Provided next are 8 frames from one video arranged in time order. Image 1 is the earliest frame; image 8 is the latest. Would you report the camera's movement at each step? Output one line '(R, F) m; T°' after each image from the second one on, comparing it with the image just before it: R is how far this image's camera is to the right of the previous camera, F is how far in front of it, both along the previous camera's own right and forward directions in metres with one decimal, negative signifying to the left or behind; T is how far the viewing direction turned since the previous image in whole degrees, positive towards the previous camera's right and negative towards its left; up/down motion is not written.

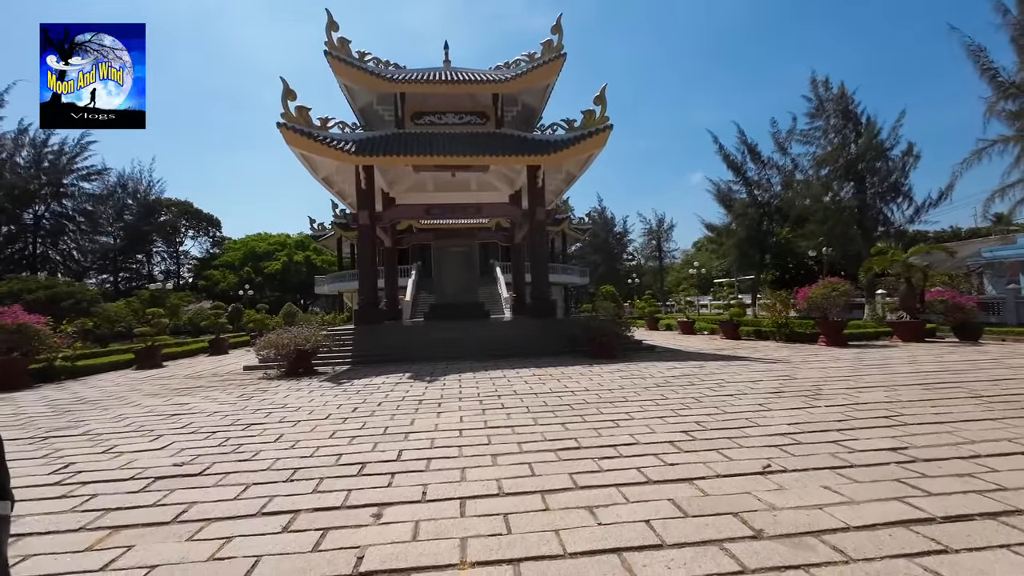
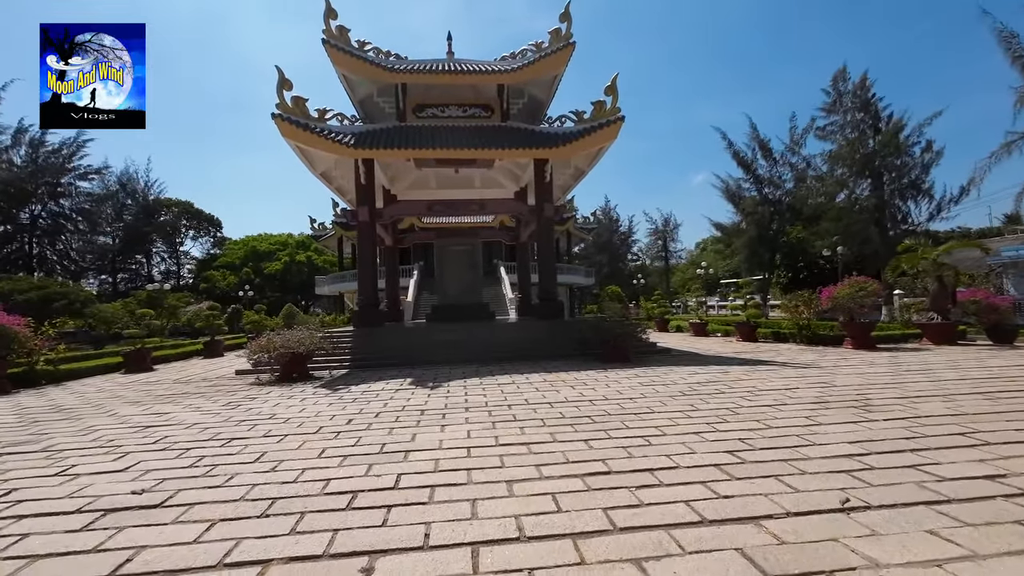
(-0.1, +0.6) m; 0°
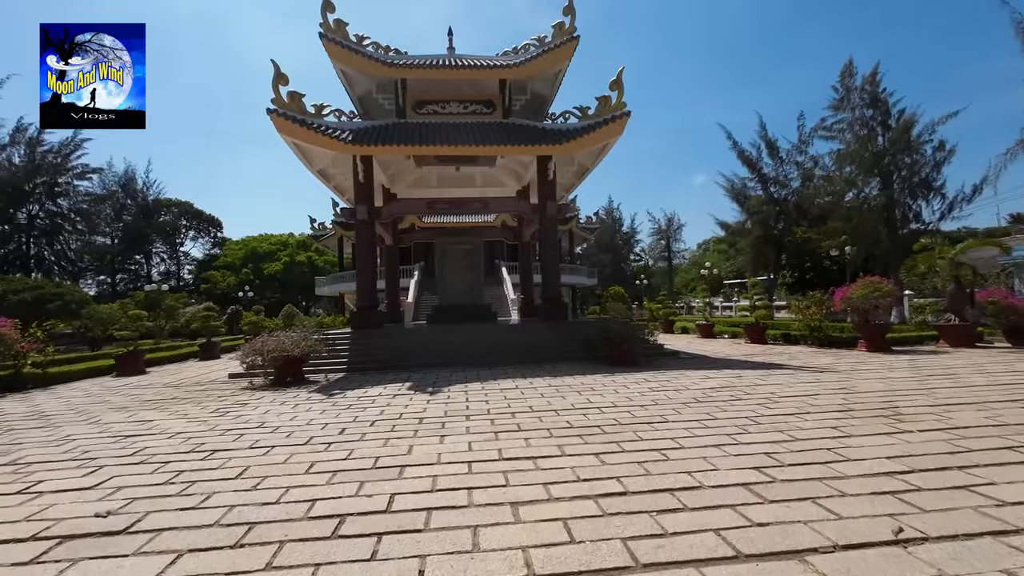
(0.0, +0.3) m; 0°
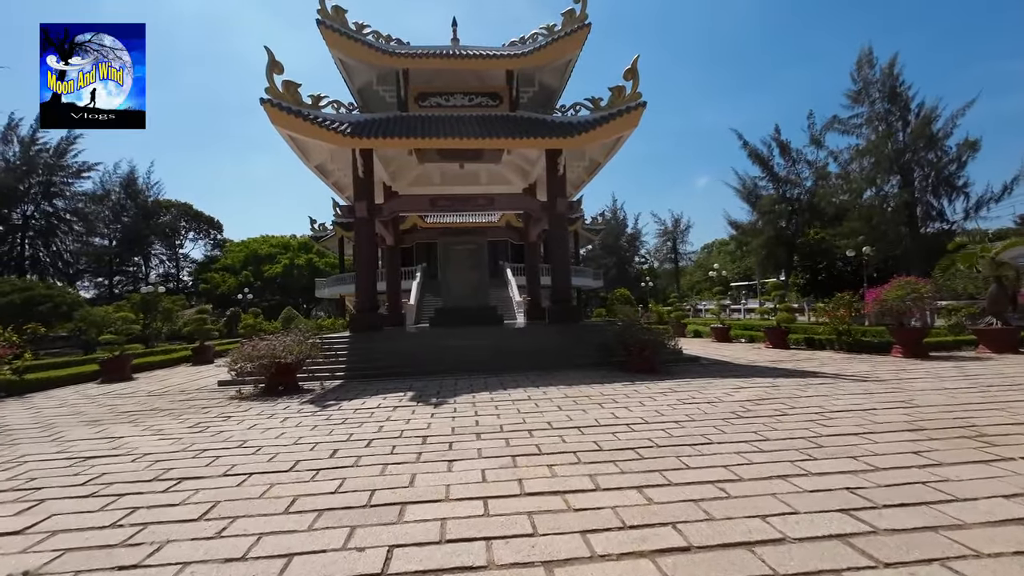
(-0.1, +0.6) m; 0°
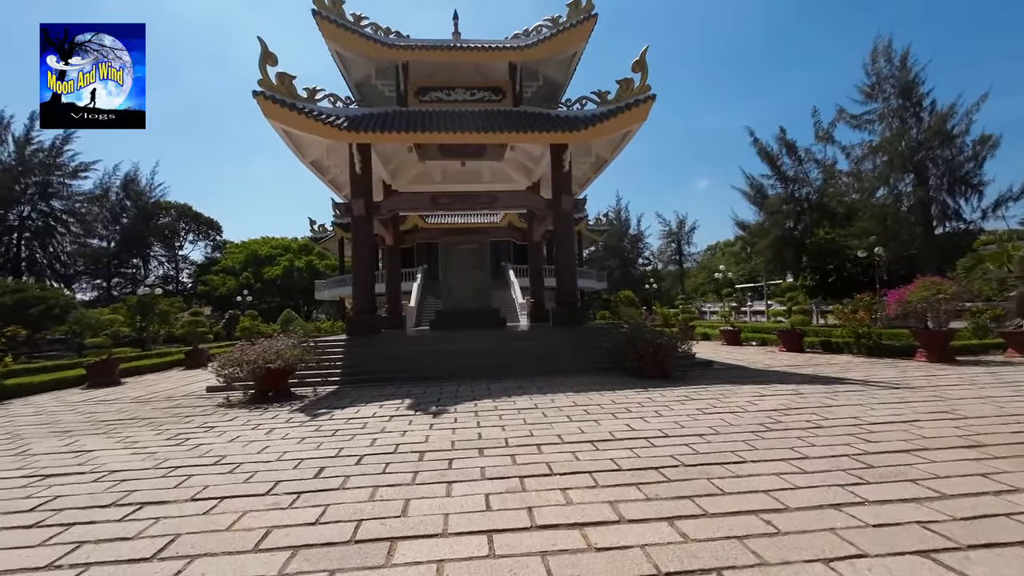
(0.0, +0.4) m; 0°
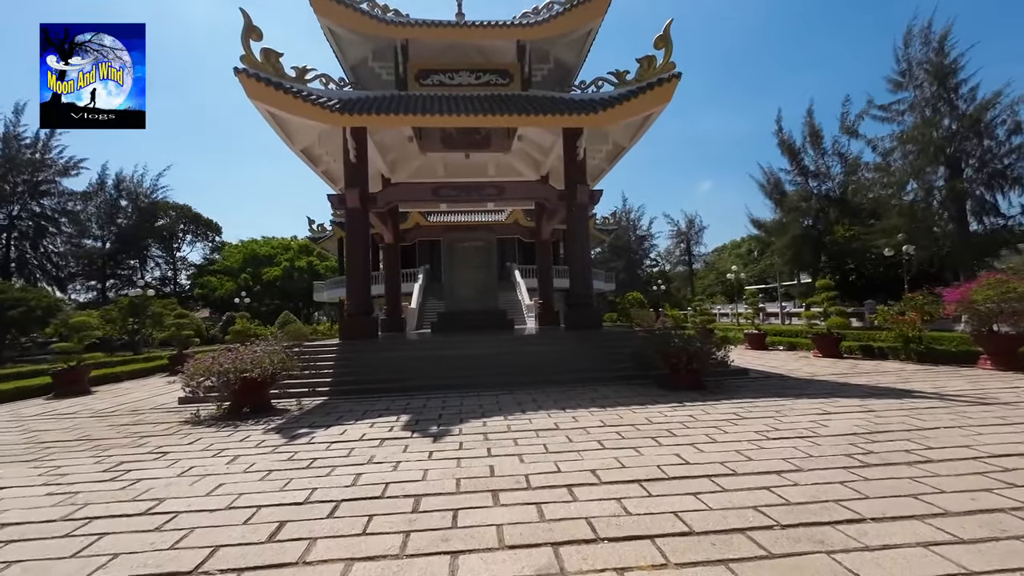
(-0.1, +0.9) m; 0°
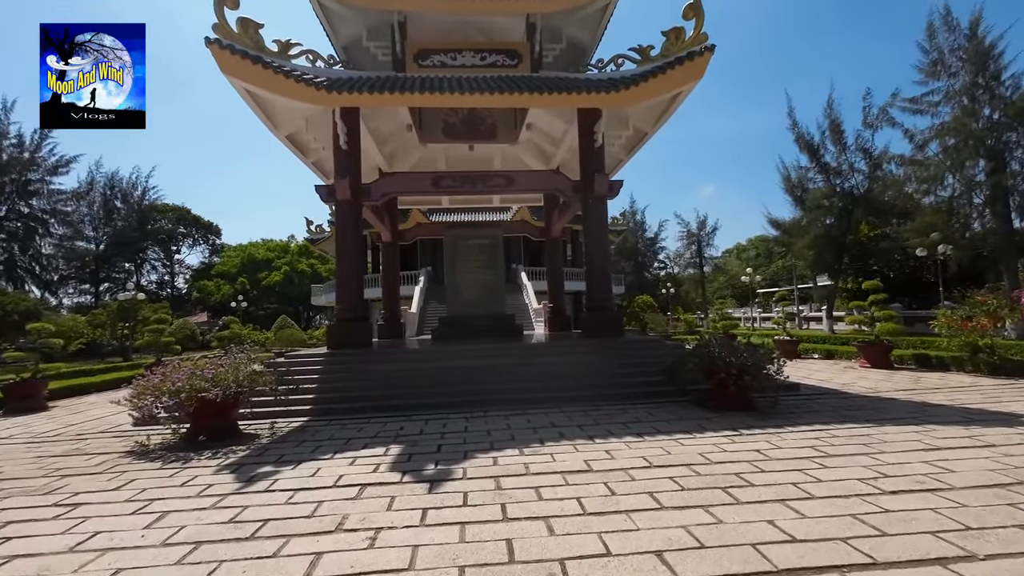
(-0.1, +1.1) m; 0°
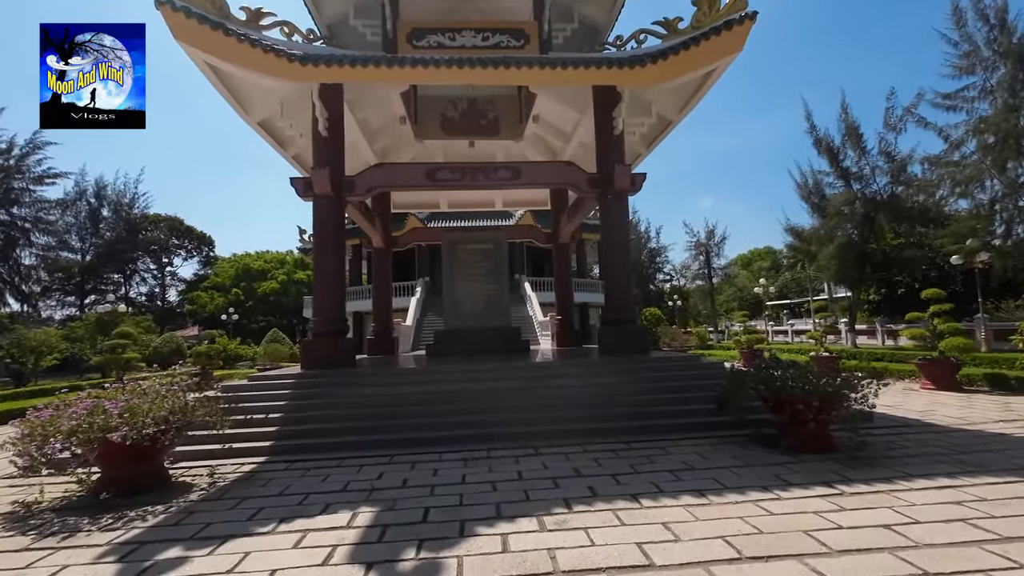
(-0.1, +1.2) m; 0°
